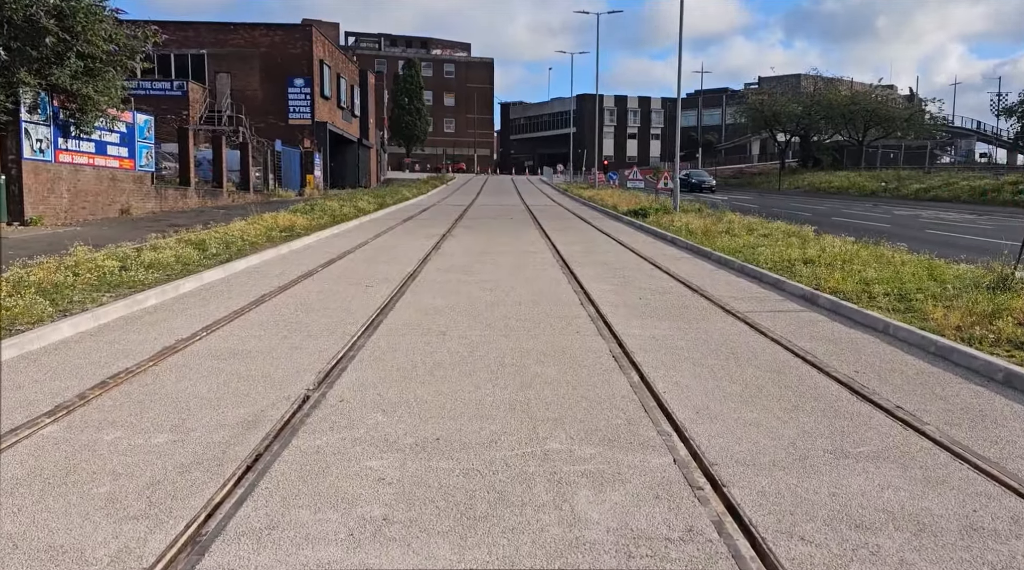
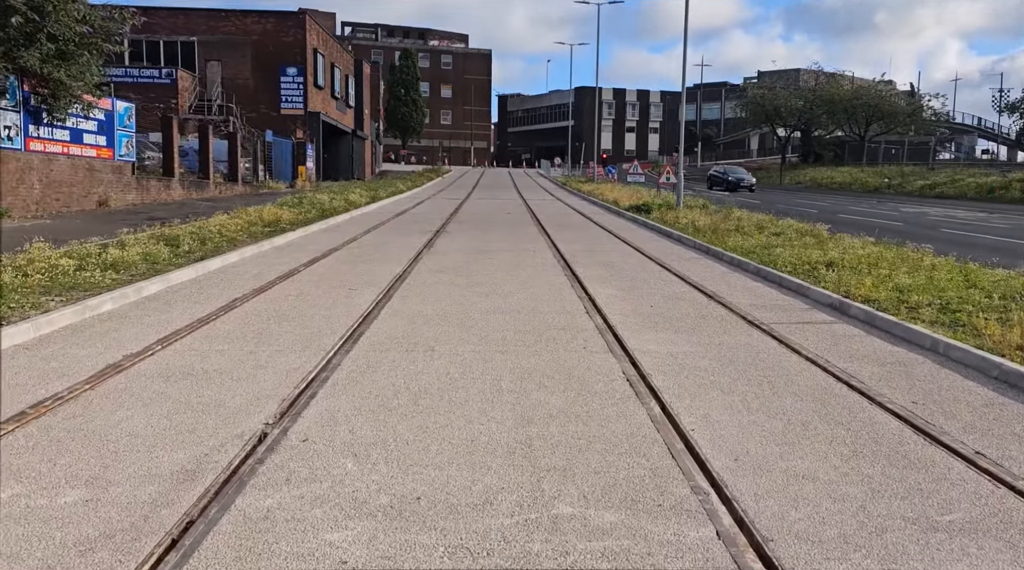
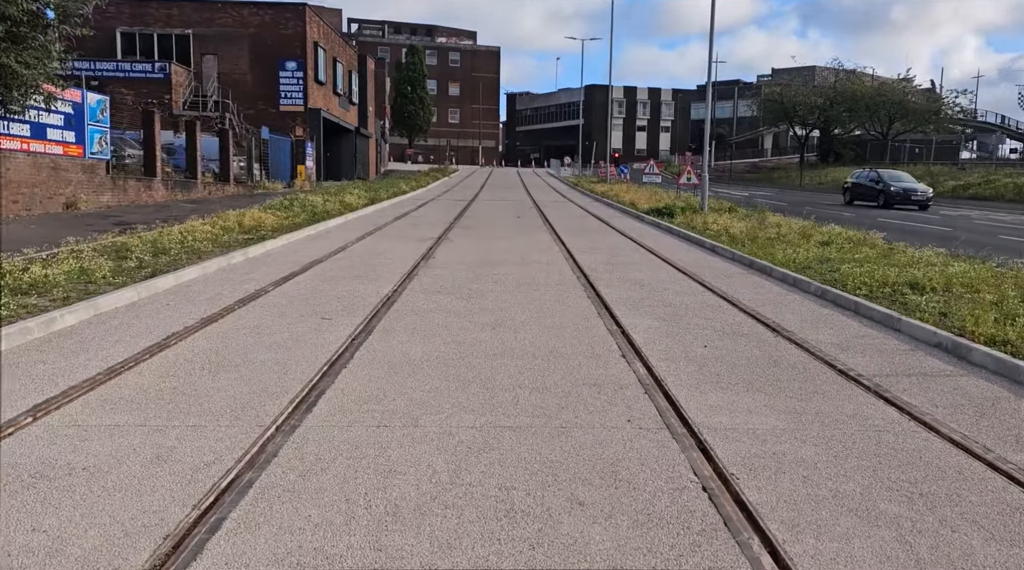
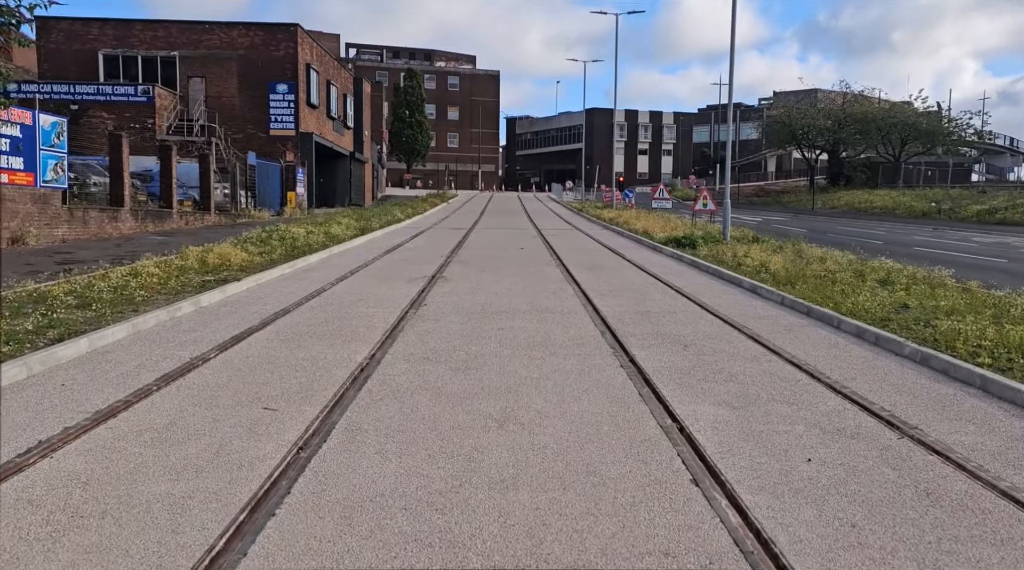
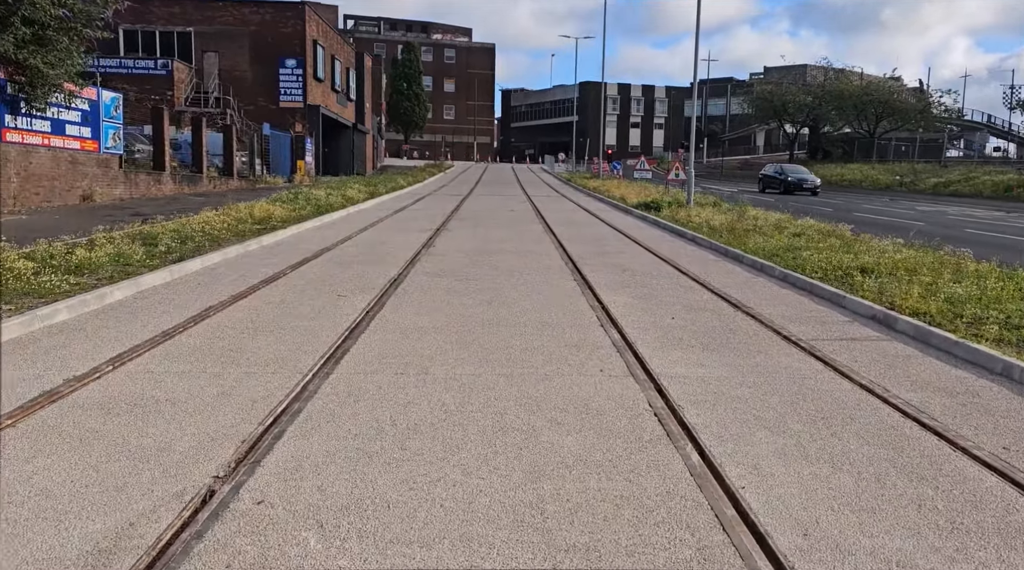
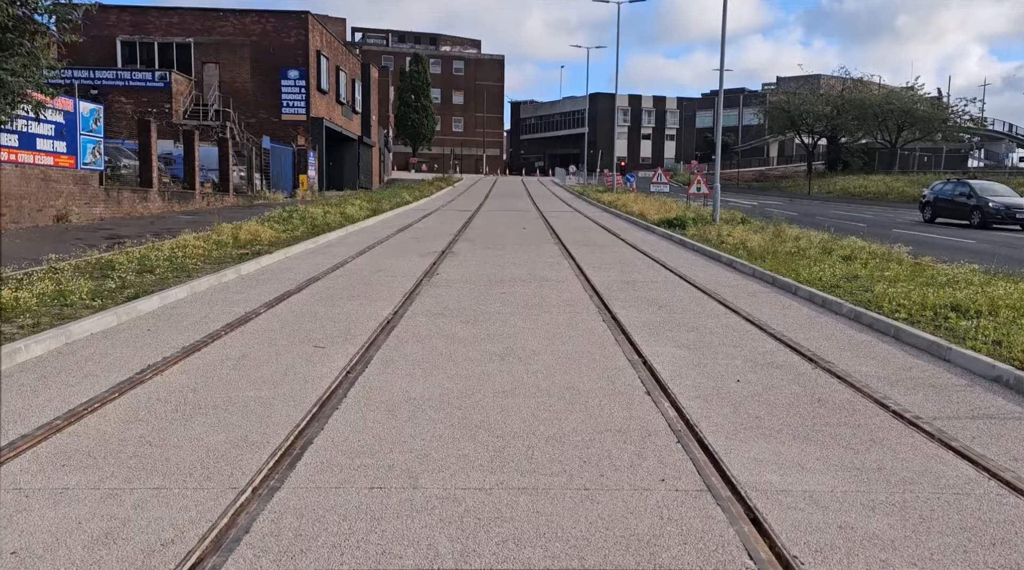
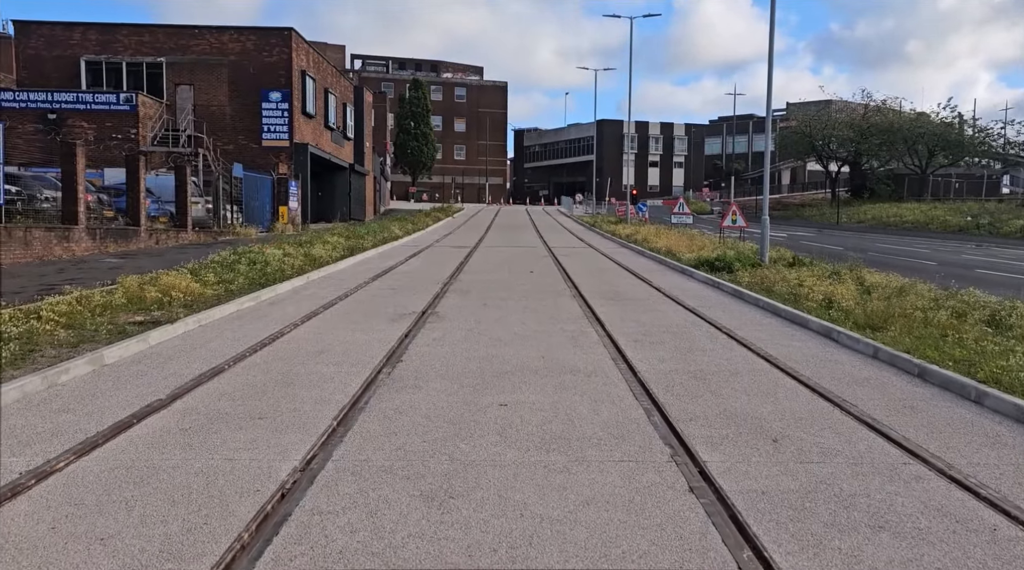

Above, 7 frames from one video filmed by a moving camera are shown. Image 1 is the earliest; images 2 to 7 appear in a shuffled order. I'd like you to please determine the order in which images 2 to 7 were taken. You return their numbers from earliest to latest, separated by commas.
2, 5, 3, 6, 4, 7
